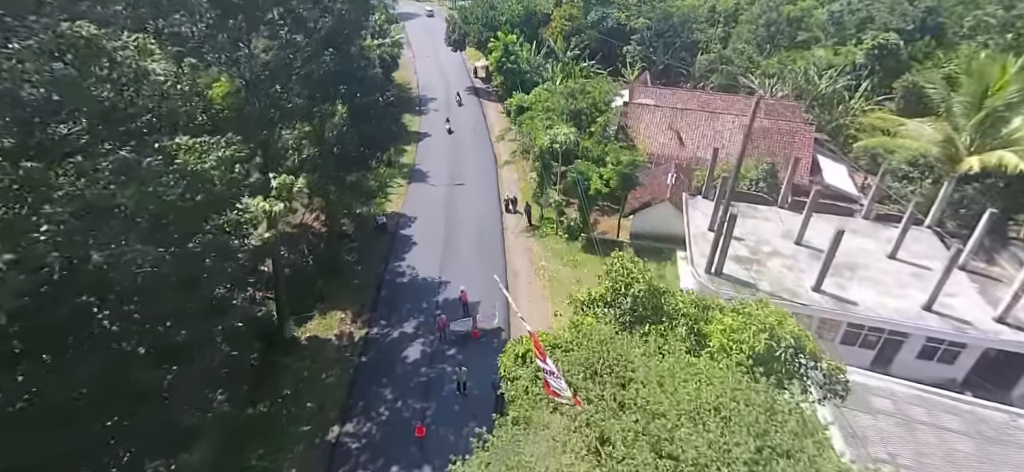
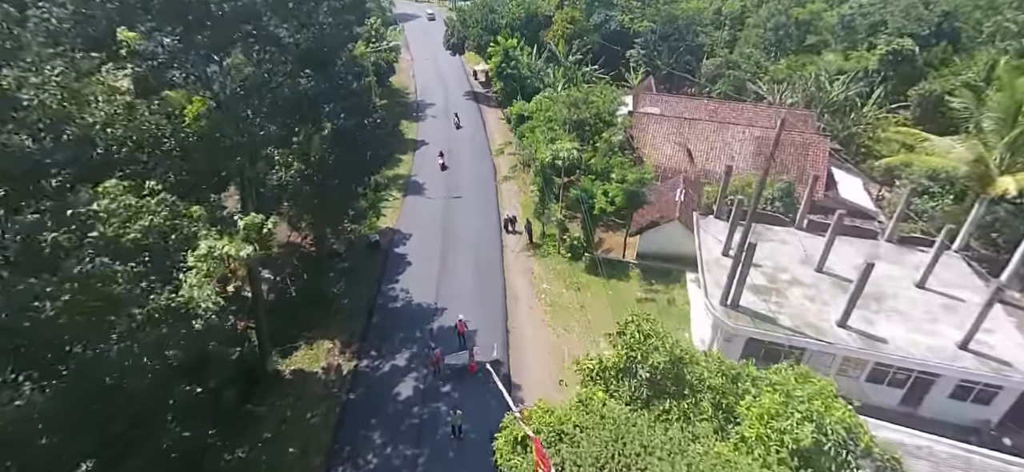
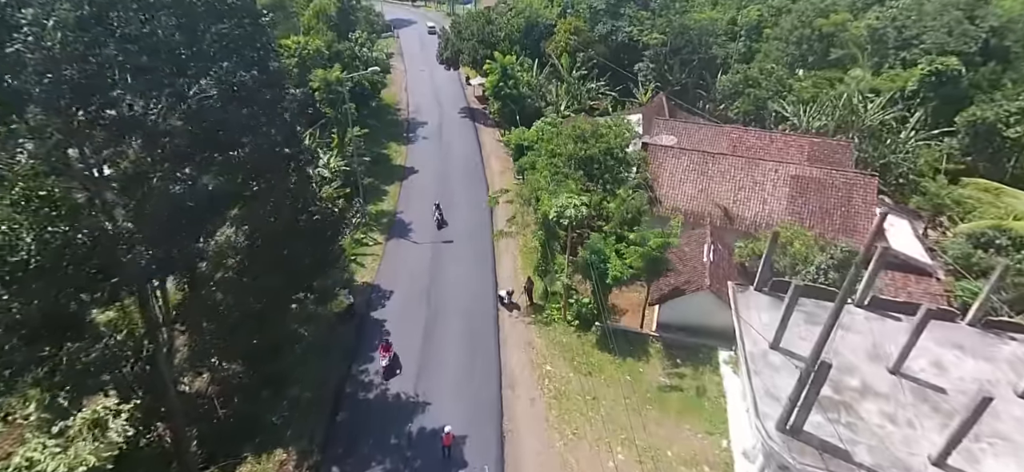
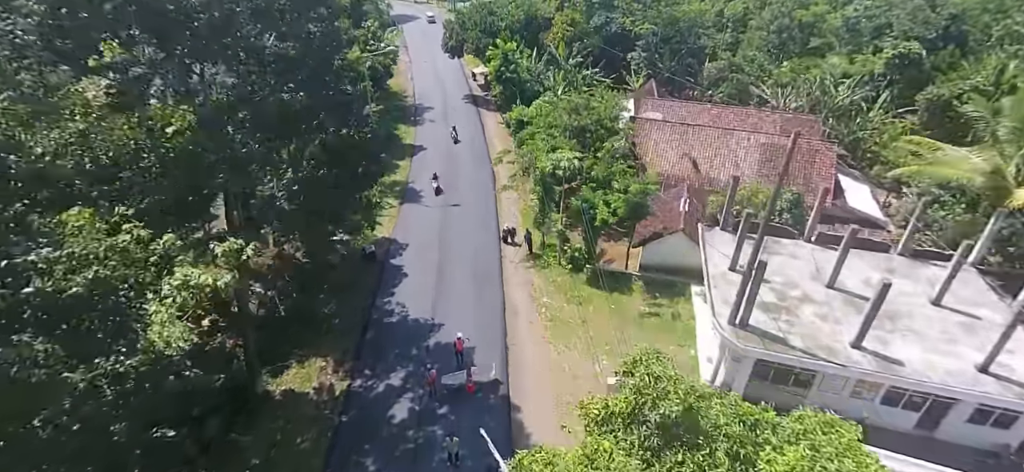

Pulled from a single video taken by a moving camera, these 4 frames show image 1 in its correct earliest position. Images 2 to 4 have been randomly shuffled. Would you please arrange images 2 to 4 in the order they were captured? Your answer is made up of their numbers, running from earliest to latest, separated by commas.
2, 4, 3
